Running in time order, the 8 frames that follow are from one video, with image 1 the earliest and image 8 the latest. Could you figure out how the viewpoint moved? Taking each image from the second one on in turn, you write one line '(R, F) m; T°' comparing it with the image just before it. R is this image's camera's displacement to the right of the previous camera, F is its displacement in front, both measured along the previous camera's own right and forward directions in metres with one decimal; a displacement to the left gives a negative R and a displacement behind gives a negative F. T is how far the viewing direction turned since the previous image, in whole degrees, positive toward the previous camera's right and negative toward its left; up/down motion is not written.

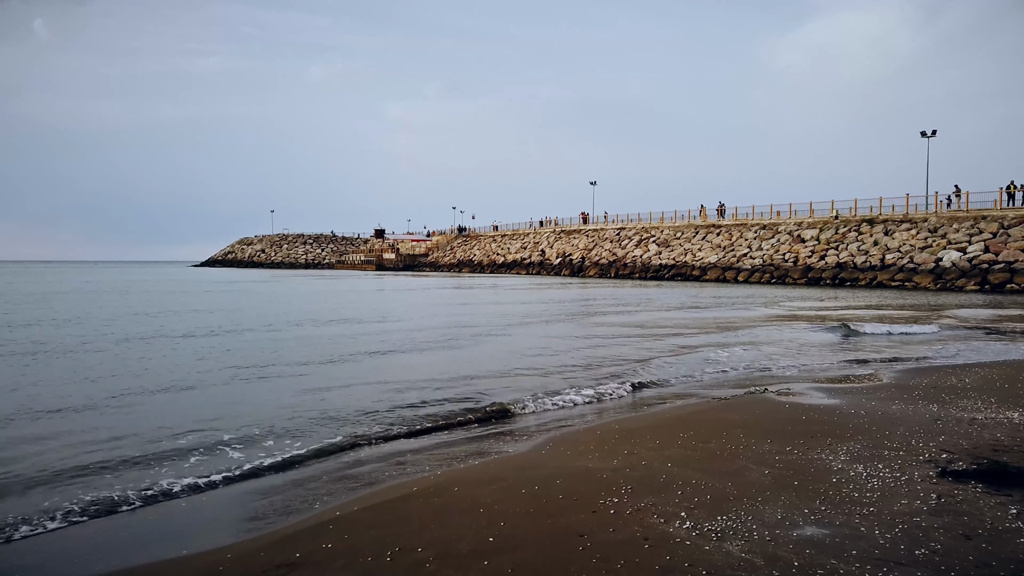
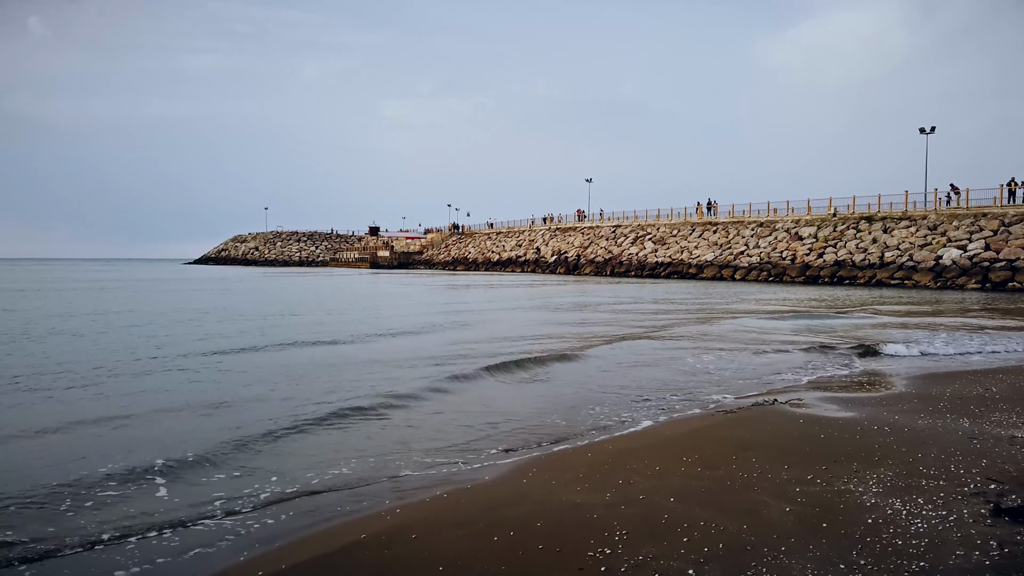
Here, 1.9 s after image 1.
(+0.2, +1.0) m; 0°
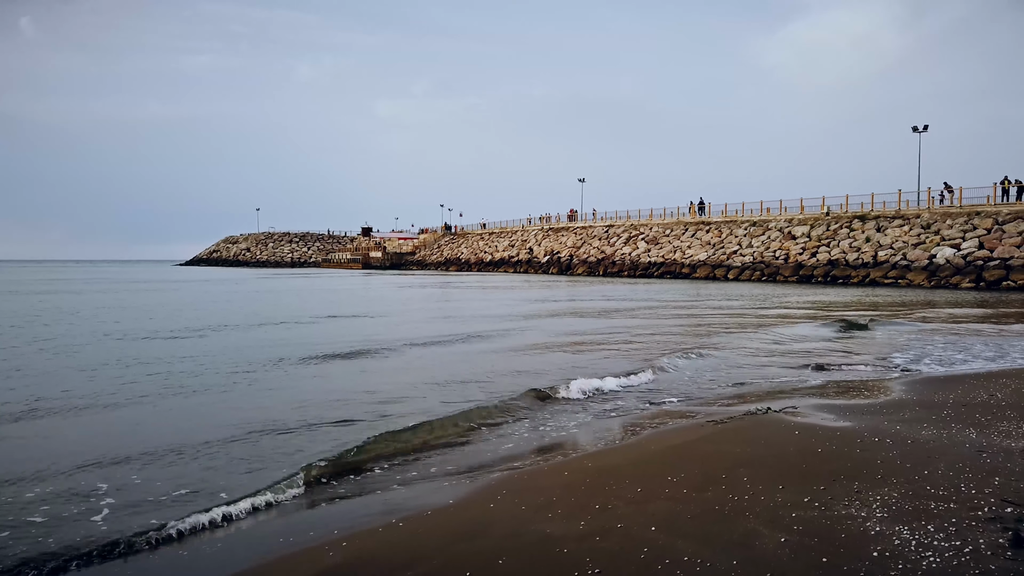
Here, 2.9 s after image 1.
(+0.2, +0.6) m; 0°
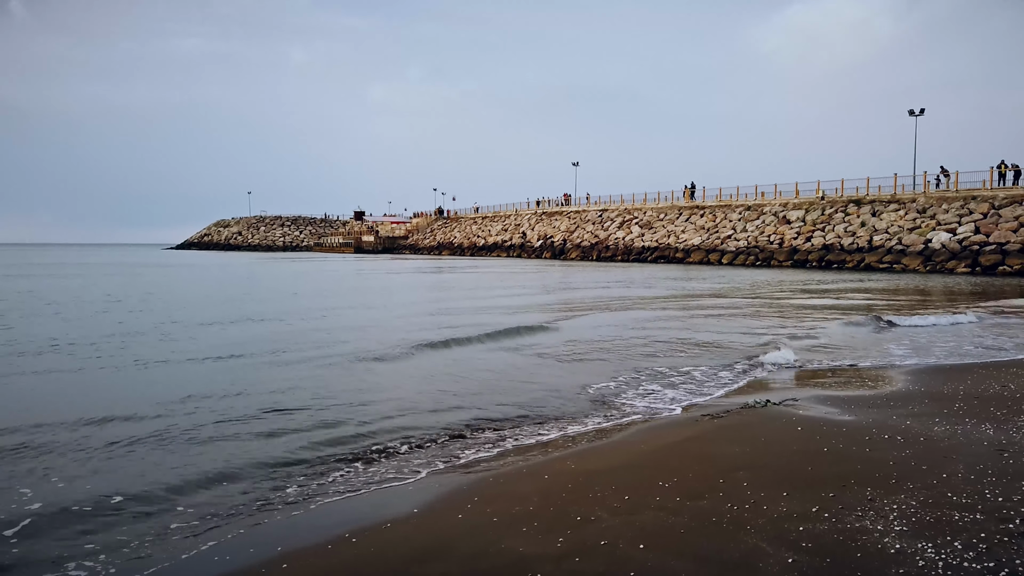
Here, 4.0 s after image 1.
(+0.2, +0.6) m; +1°
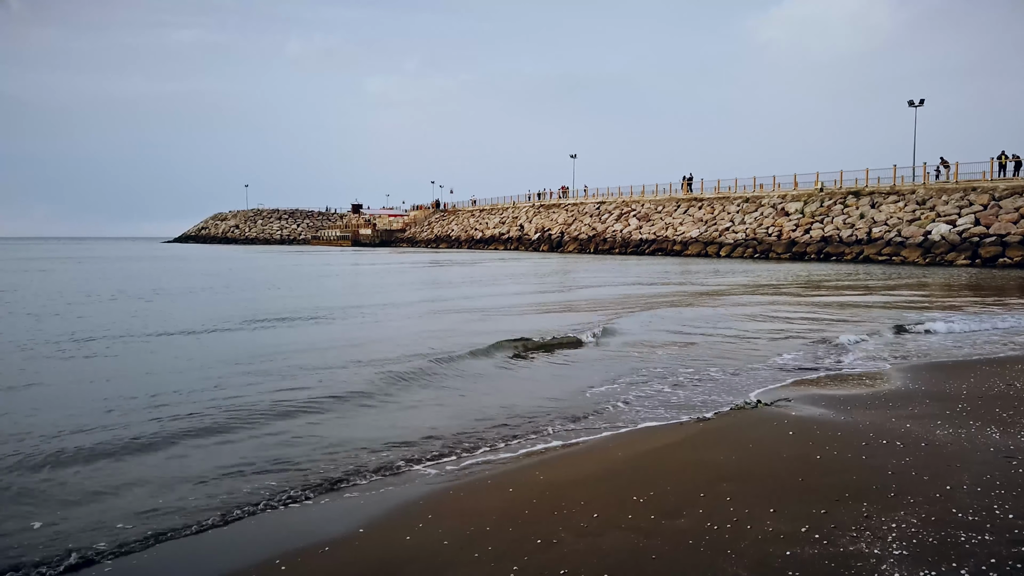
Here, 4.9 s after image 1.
(+0.3, +0.5) m; 0°
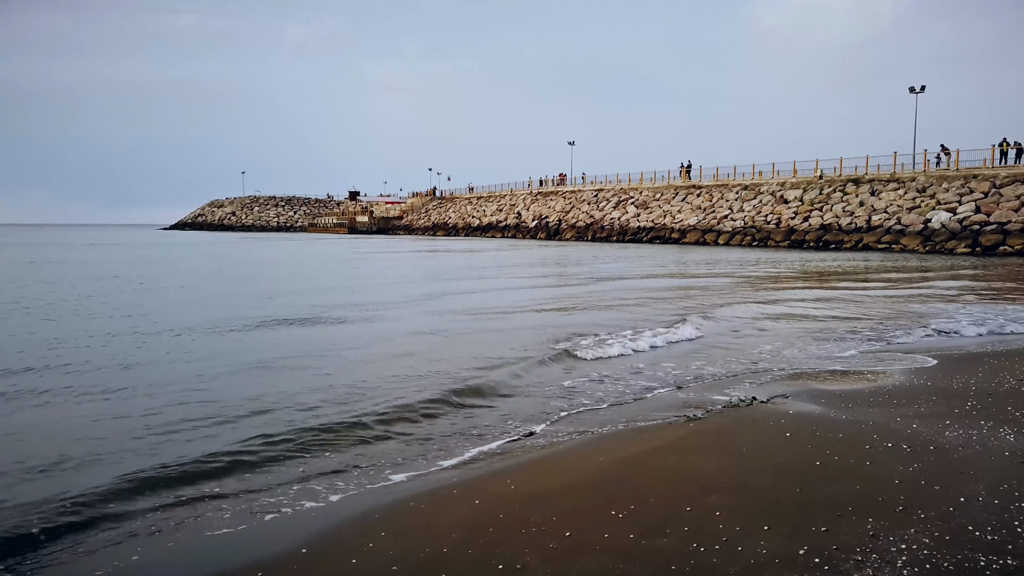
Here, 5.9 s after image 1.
(+0.2, +0.5) m; 0°
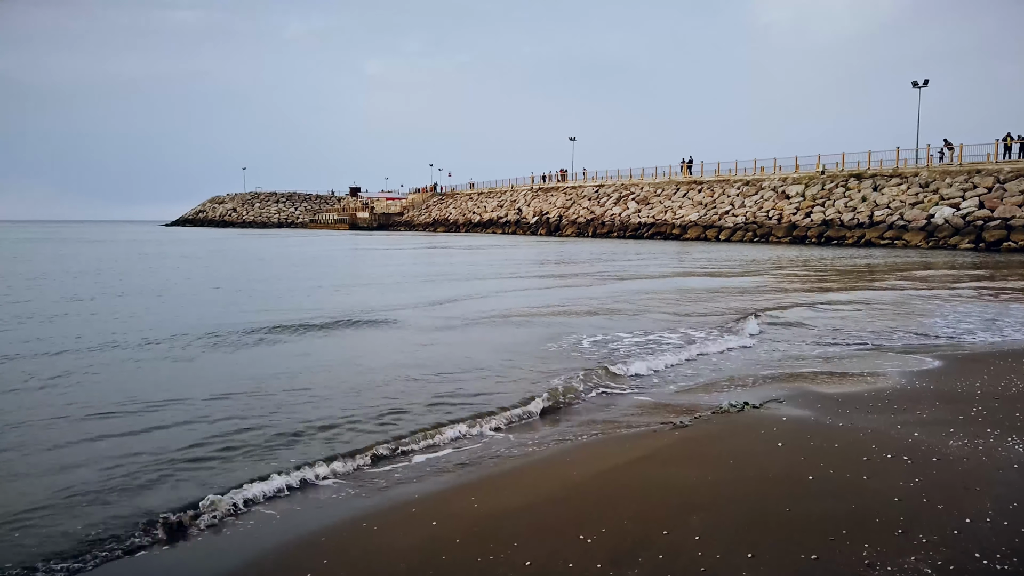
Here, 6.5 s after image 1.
(+0.2, +0.4) m; 0°
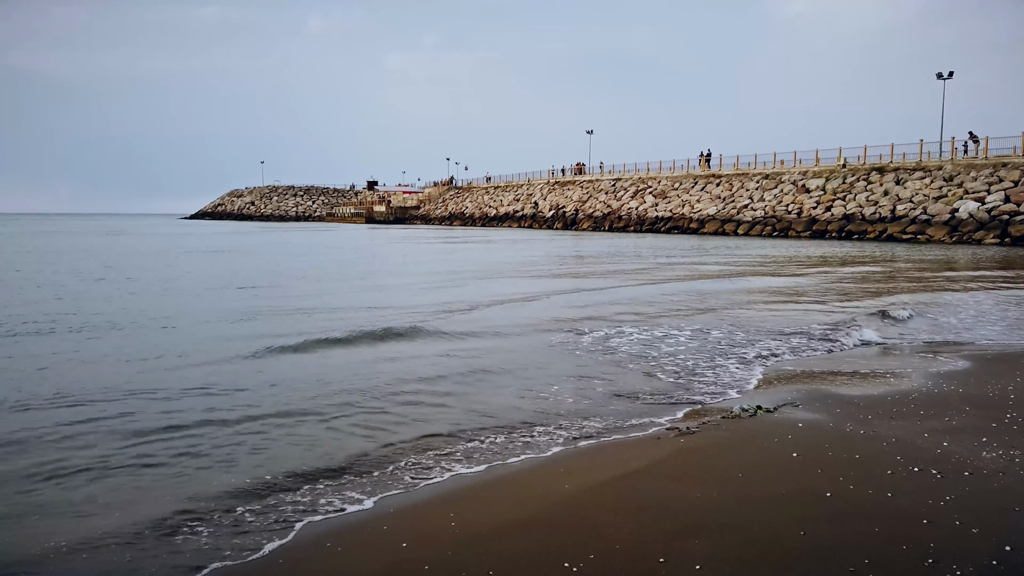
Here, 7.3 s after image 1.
(+0.2, +0.4) m; -1°
